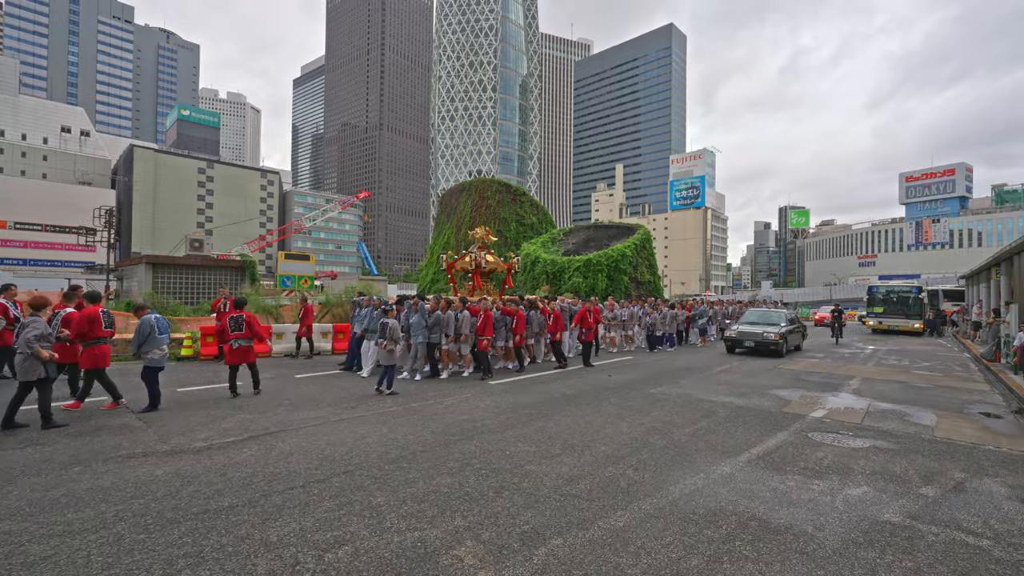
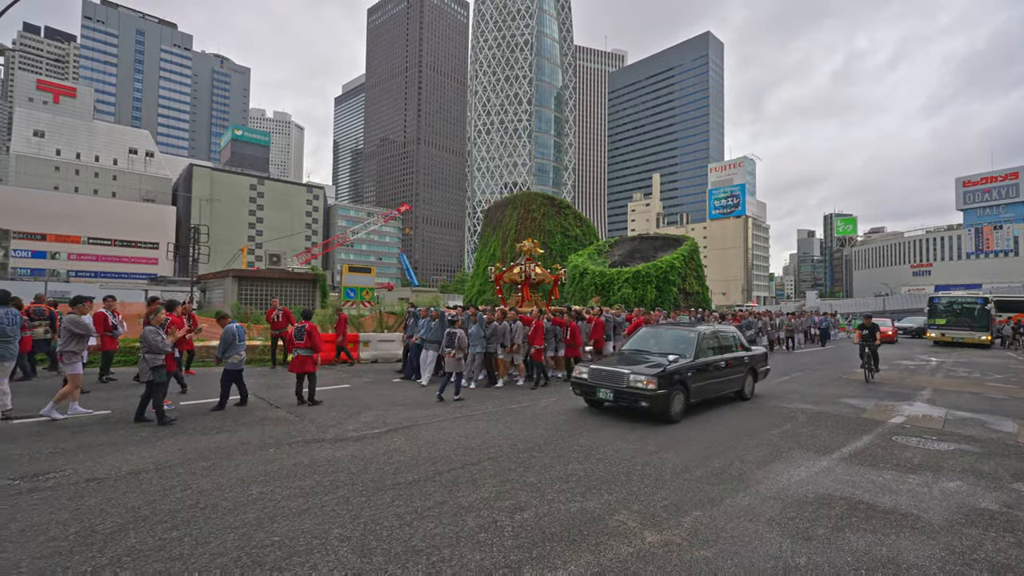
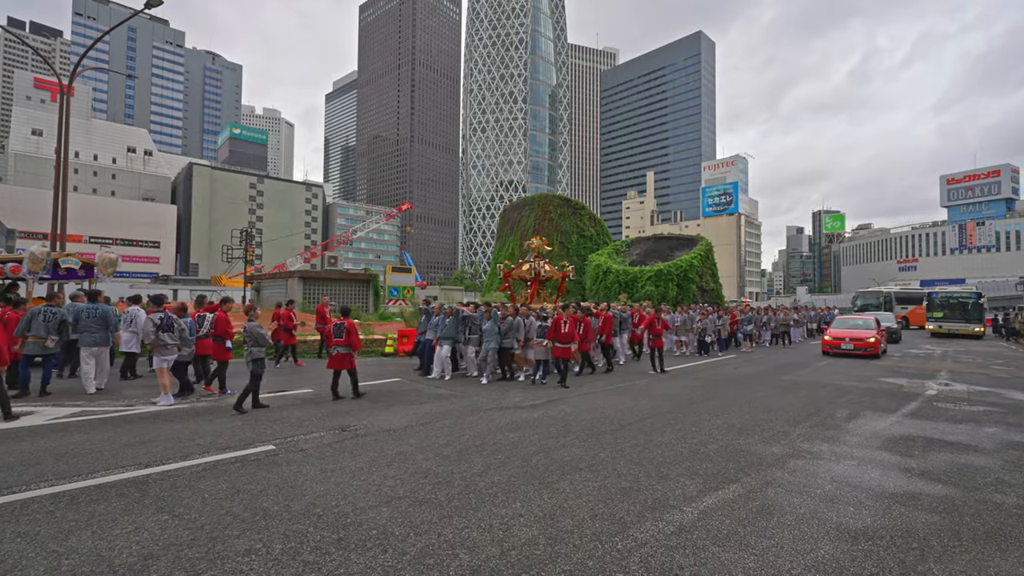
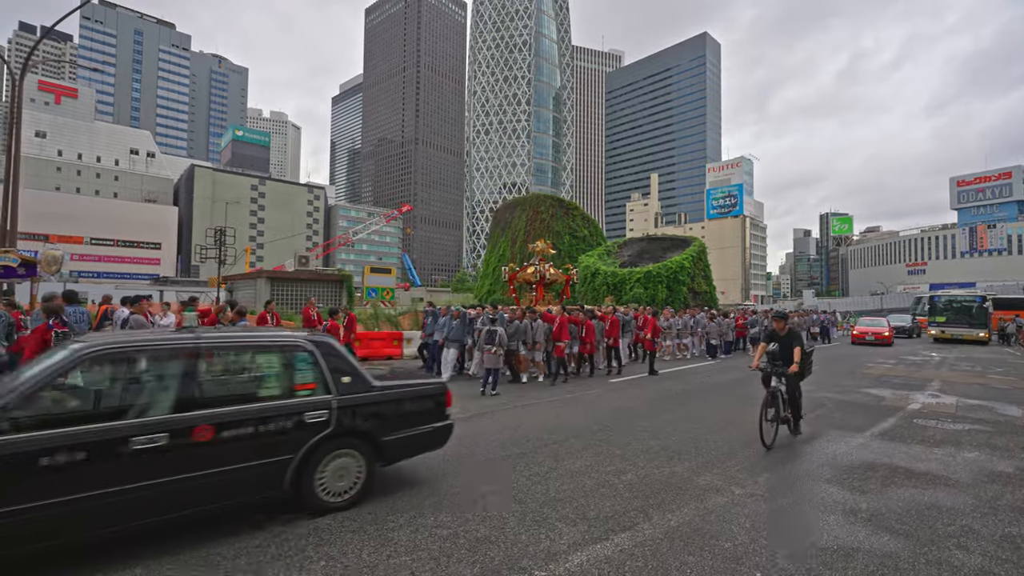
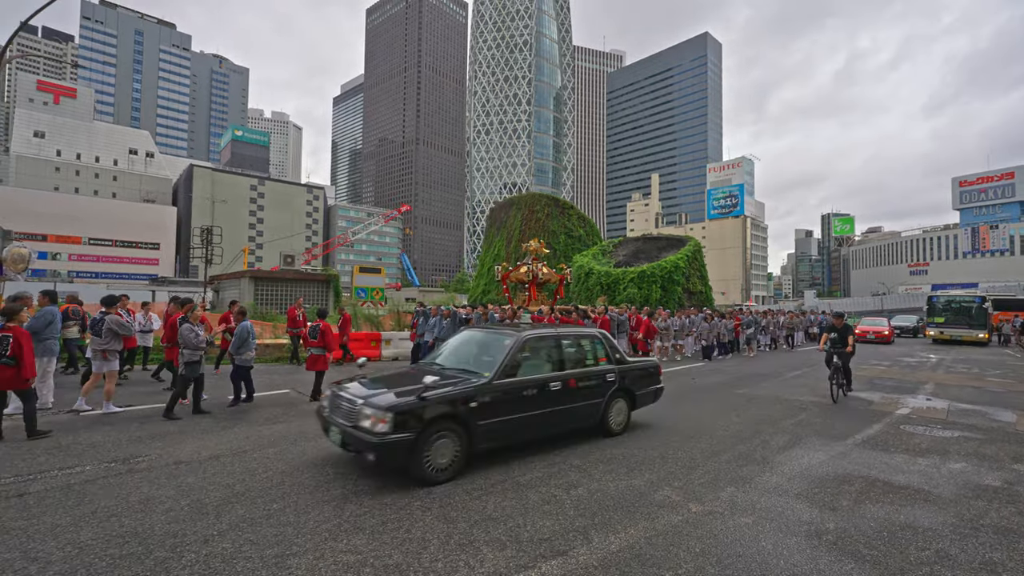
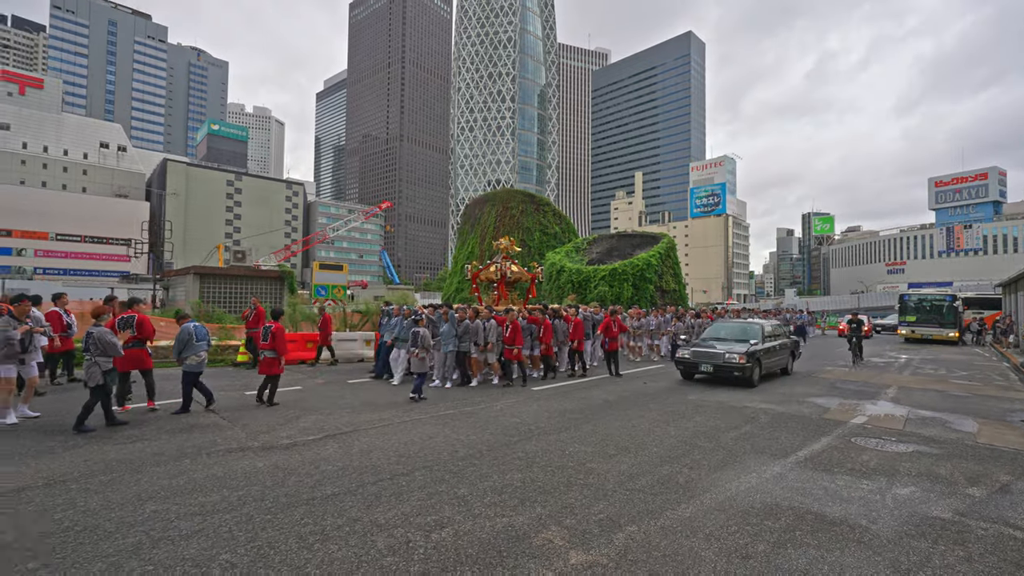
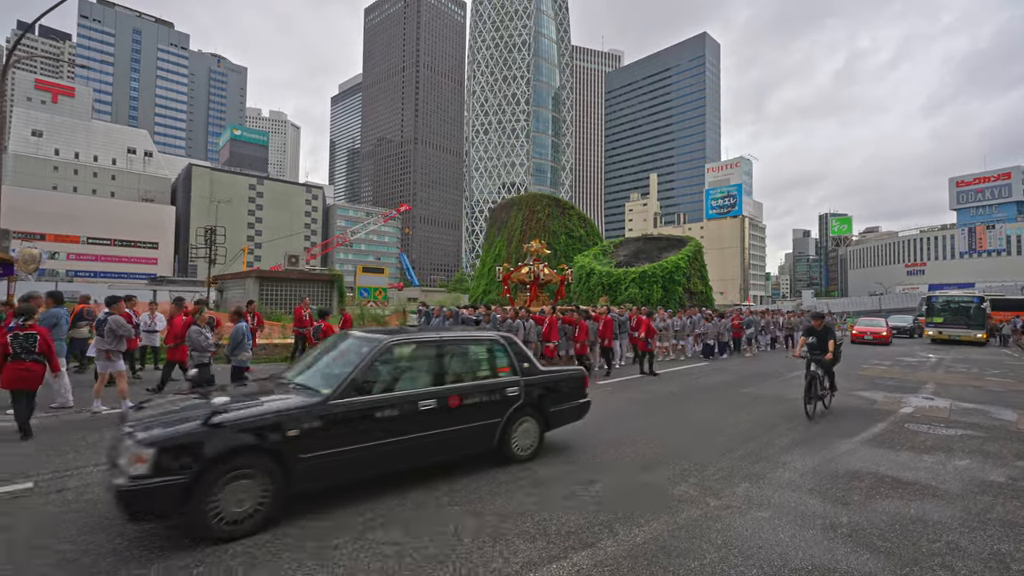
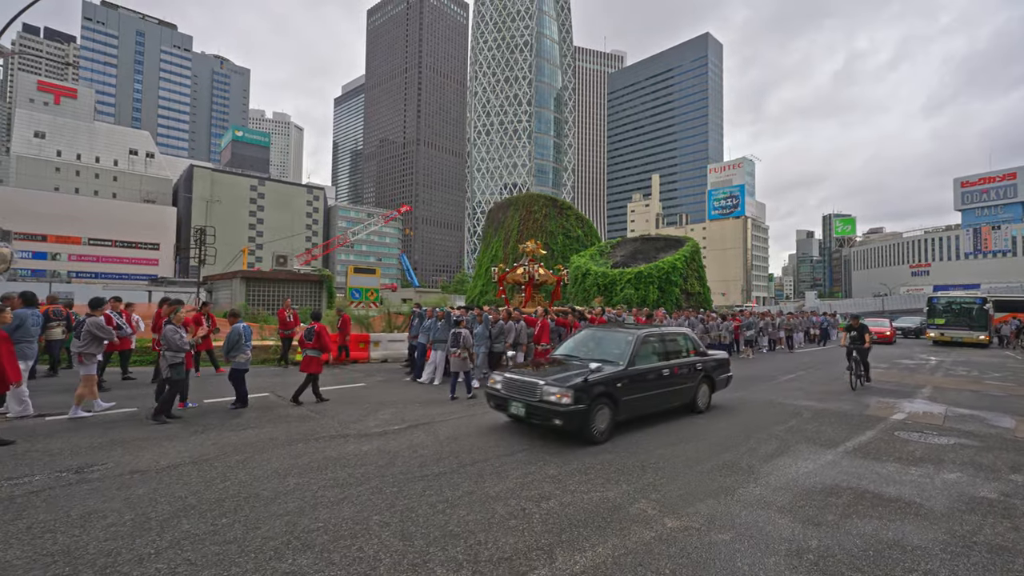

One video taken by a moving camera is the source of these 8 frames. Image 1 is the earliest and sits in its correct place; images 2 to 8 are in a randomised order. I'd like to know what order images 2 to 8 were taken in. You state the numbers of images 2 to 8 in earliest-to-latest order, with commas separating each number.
6, 2, 8, 5, 7, 4, 3
